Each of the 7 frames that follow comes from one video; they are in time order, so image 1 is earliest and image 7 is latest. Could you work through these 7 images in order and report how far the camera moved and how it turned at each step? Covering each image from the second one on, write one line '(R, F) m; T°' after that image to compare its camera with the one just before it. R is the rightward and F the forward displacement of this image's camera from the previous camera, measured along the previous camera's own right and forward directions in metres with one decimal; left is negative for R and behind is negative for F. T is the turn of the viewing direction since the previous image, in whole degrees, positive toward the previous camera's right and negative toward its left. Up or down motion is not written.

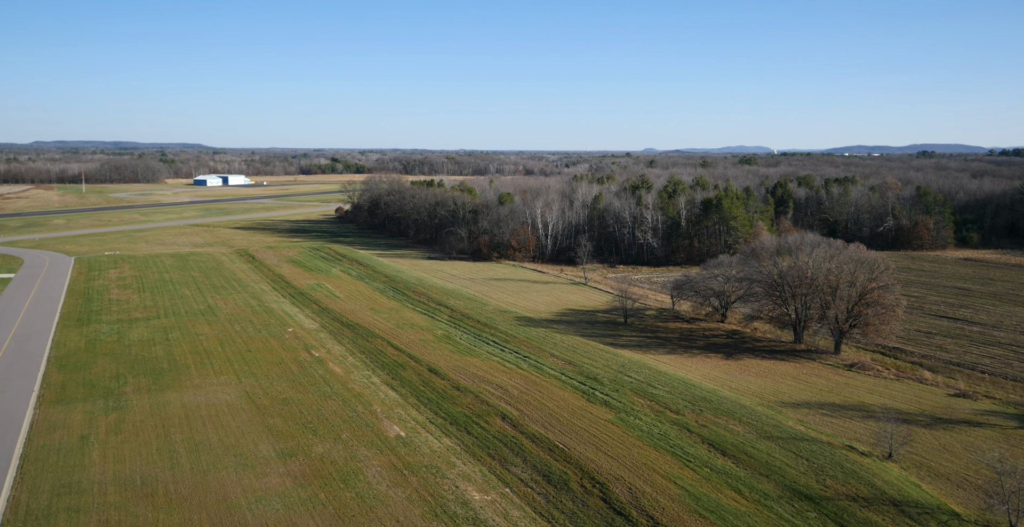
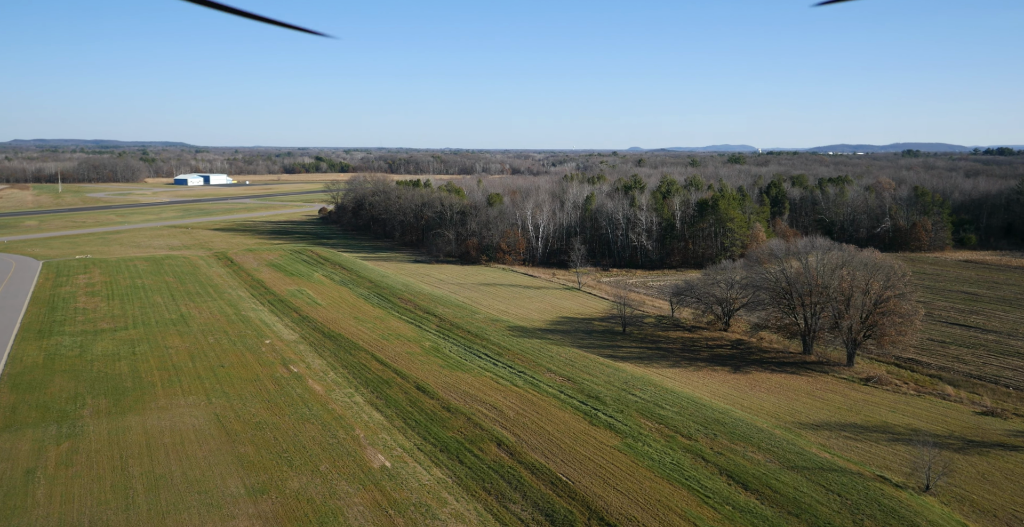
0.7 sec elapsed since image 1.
(-0.3, +2.3) m; +1°
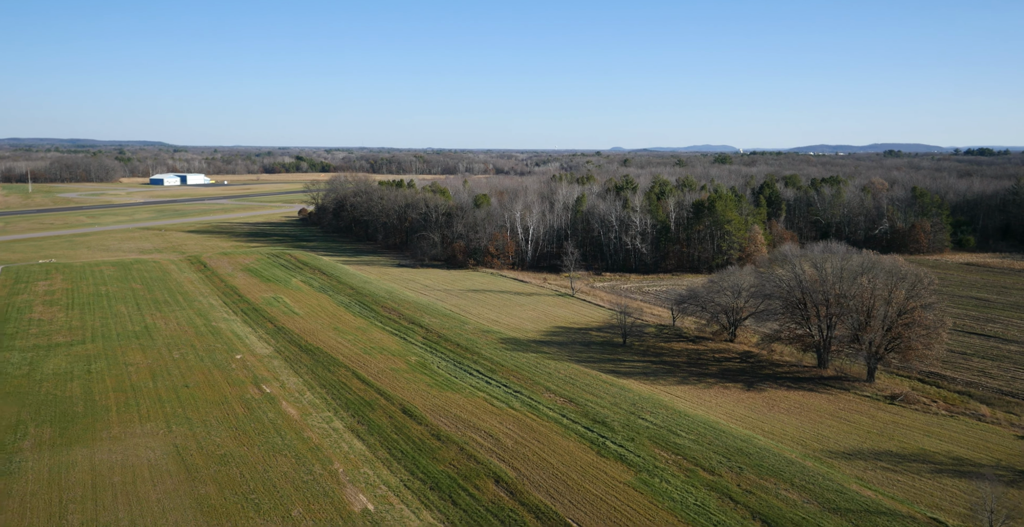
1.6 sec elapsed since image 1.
(-0.5, +2.7) m; +1°
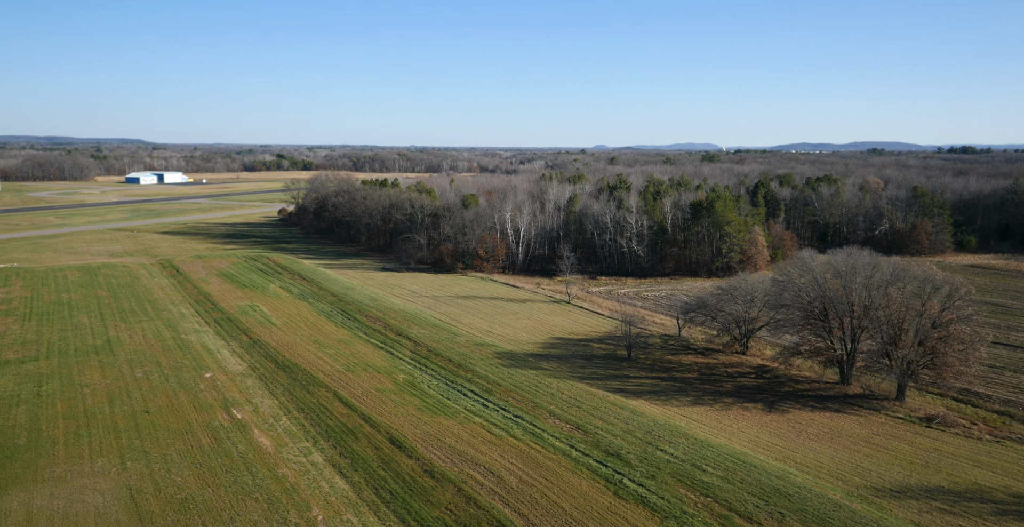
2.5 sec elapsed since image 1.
(-0.6, +2.8) m; +1°
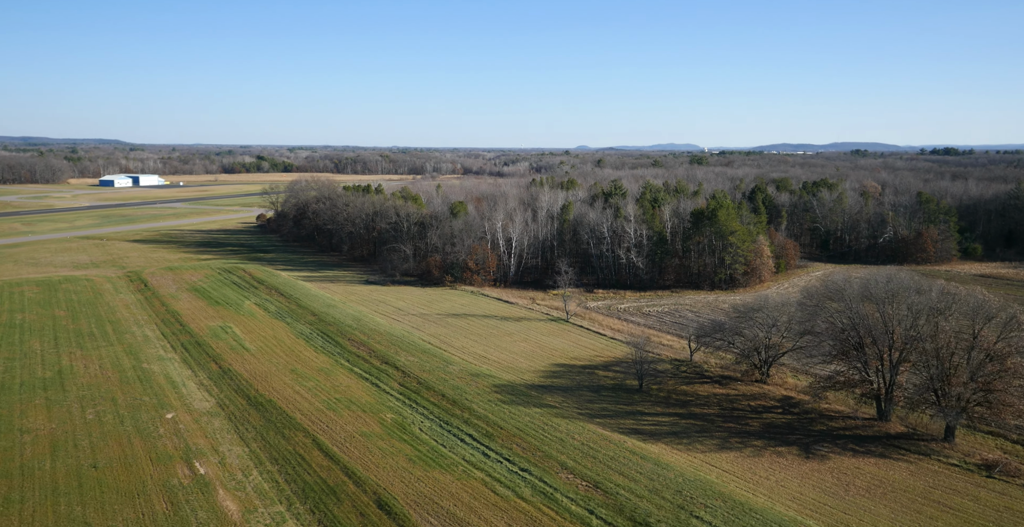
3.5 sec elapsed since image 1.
(-0.7, +3.3) m; +1°
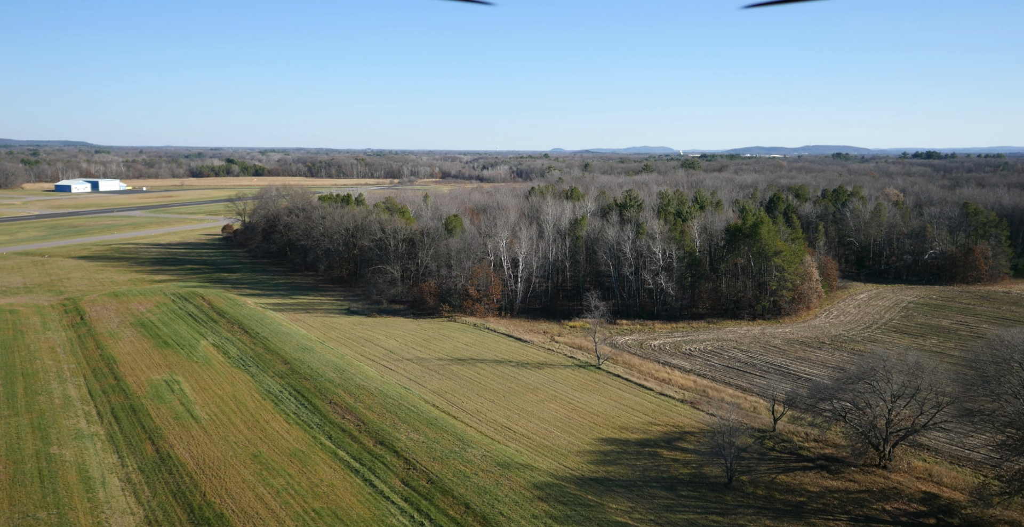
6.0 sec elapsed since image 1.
(-2.2, +8.1) m; +2°
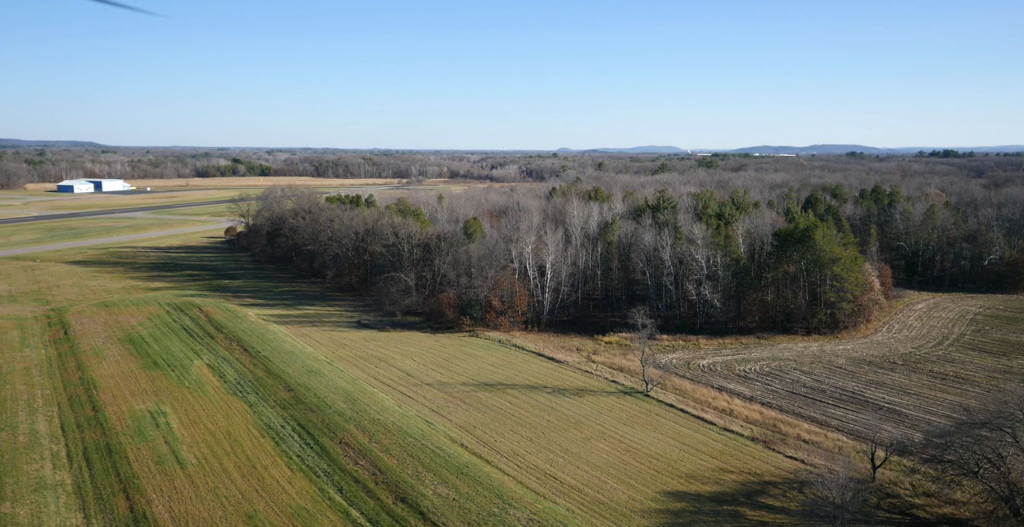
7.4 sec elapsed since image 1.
(-1.3, +4.5) m; -1°
